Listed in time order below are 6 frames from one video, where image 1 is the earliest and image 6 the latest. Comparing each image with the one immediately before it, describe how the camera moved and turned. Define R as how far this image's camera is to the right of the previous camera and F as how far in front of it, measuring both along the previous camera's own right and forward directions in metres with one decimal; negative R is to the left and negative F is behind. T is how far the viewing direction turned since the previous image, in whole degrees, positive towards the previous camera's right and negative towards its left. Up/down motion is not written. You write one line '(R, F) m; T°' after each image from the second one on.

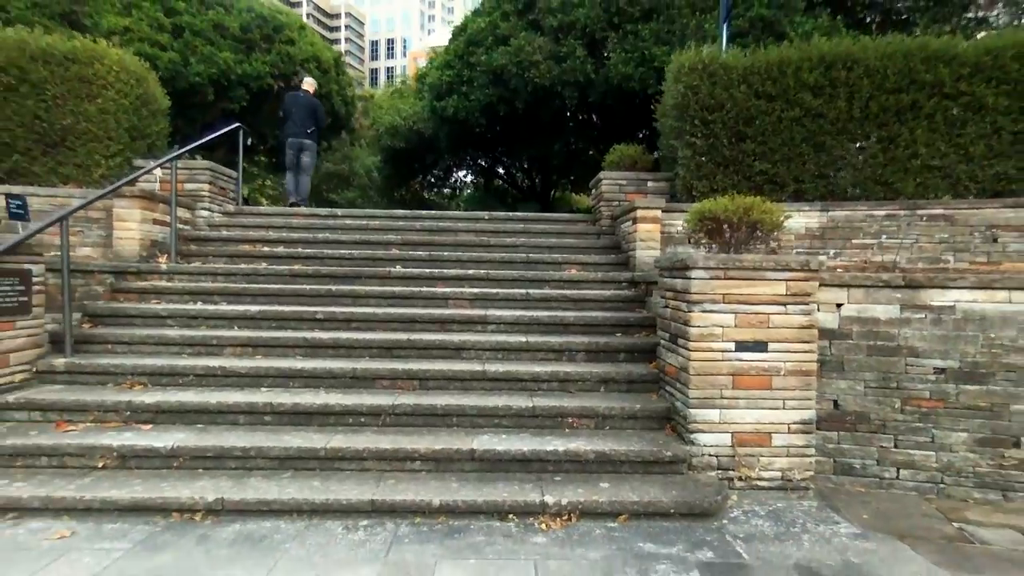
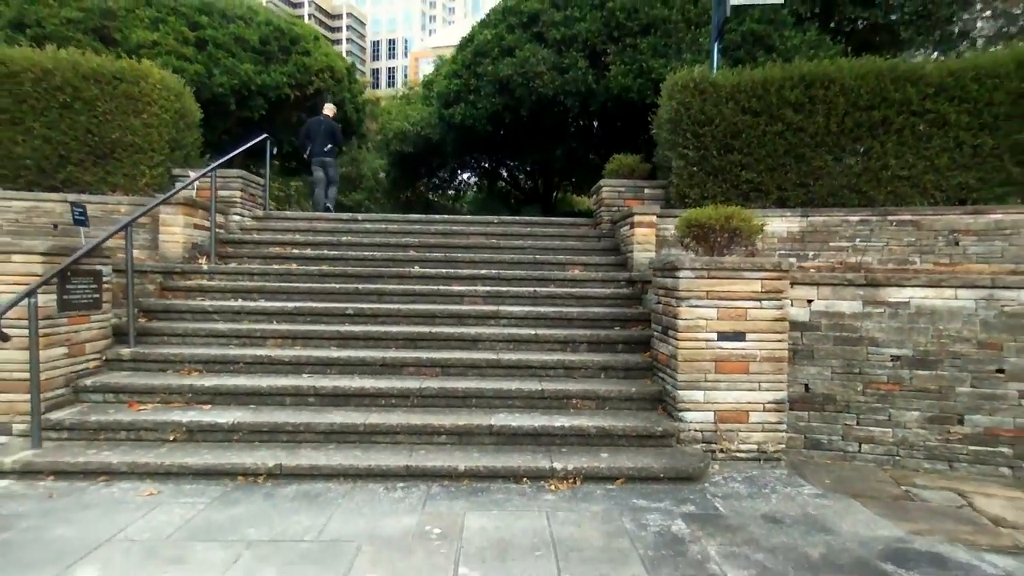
(-0.1, -0.6) m; 0°
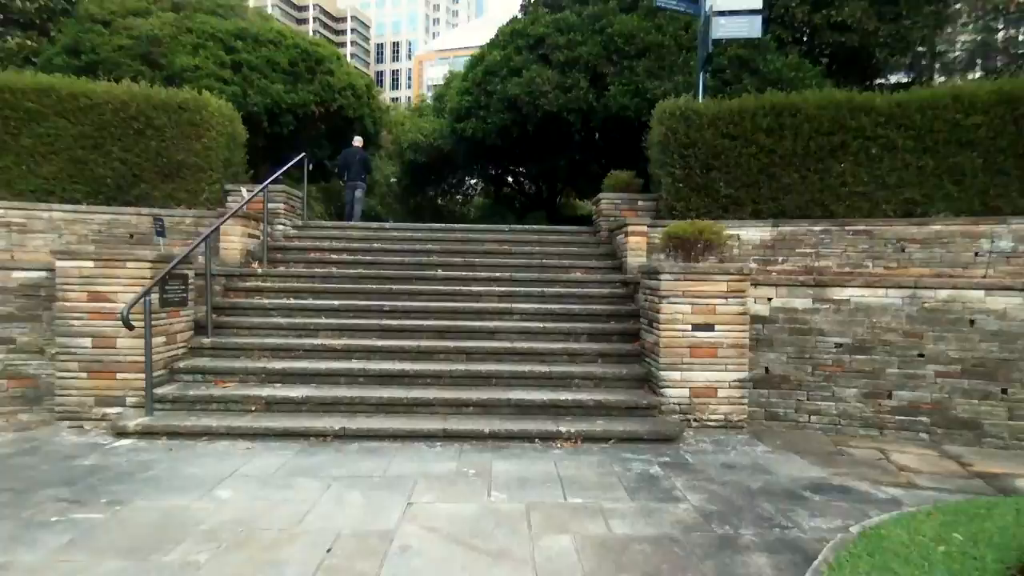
(-0.1, -1.0) m; 0°
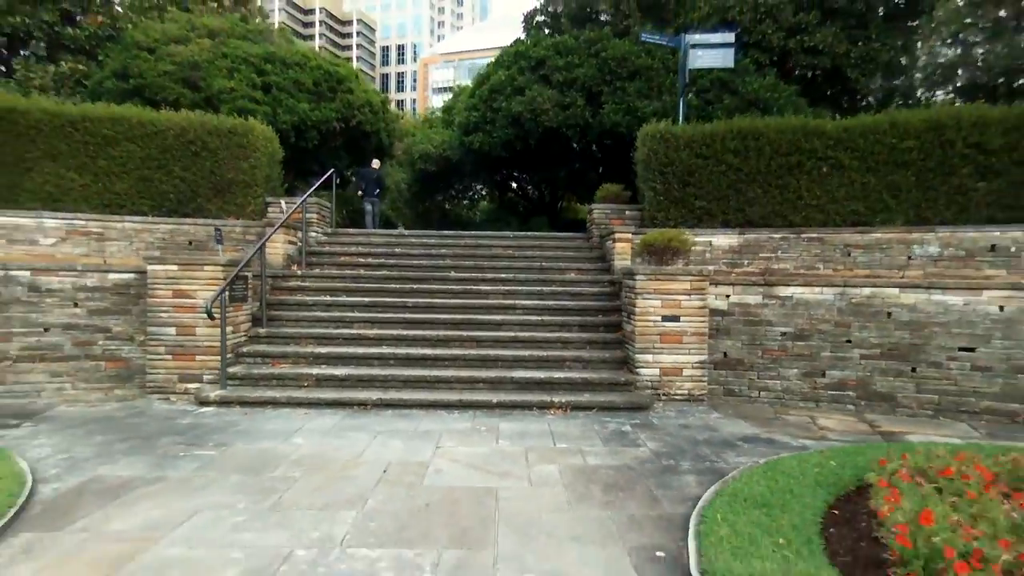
(0.0, -1.2) m; 0°
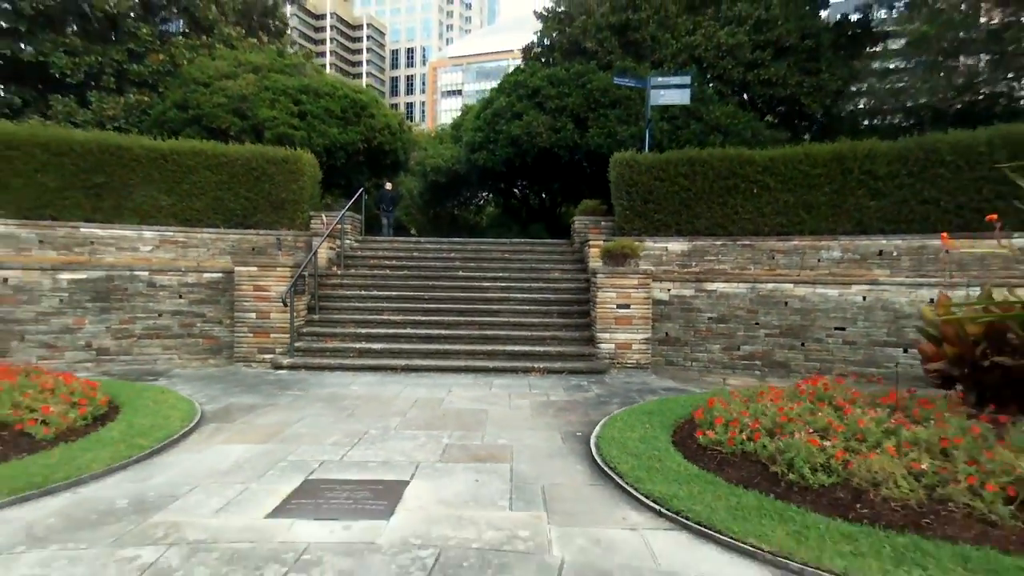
(+0.2, -2.2) m; -1°
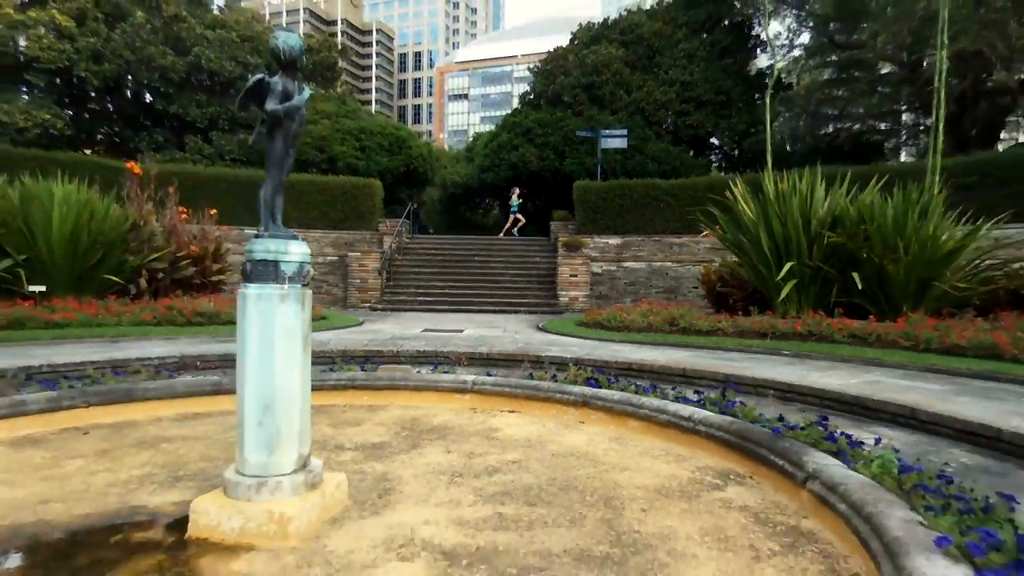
(+0.2, -6.3) m; 0°
